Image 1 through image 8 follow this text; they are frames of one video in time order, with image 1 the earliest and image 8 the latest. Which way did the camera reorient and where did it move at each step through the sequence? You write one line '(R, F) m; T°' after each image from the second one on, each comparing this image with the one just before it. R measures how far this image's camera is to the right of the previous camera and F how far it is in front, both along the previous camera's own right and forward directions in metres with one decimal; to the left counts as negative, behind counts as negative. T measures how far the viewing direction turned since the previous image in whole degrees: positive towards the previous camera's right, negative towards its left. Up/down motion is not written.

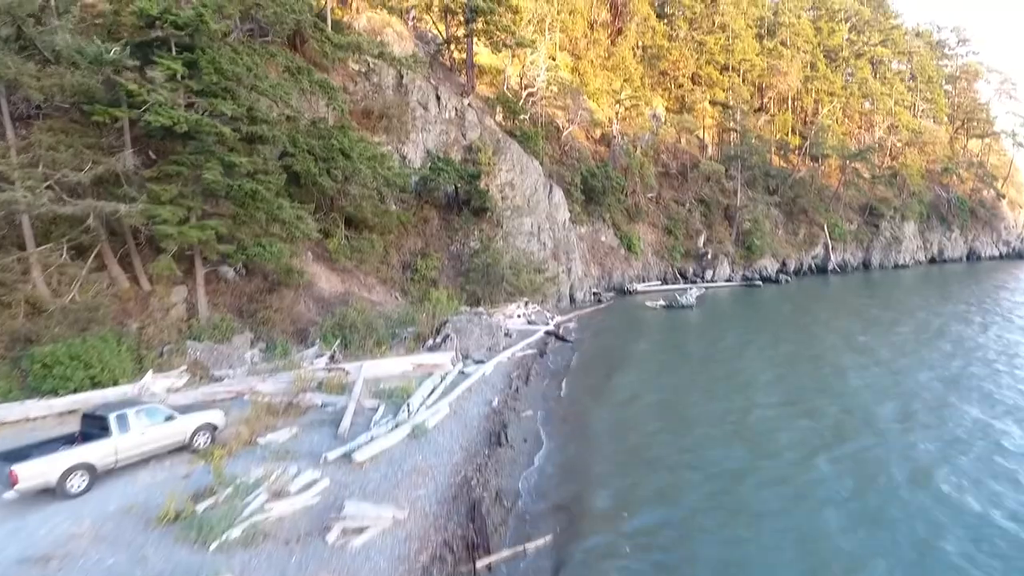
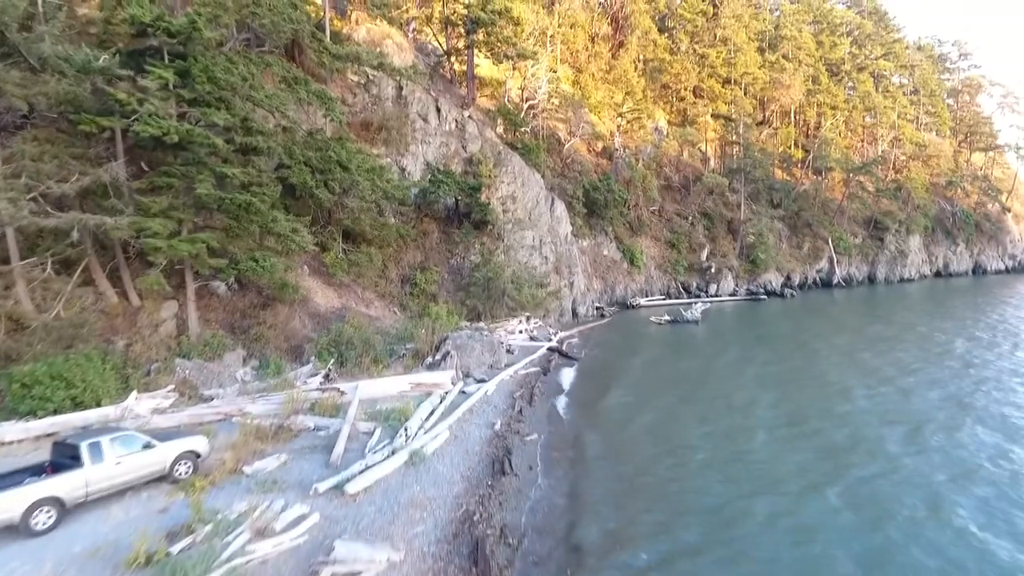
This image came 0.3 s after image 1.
(-0.1, +0.6) m; 0°
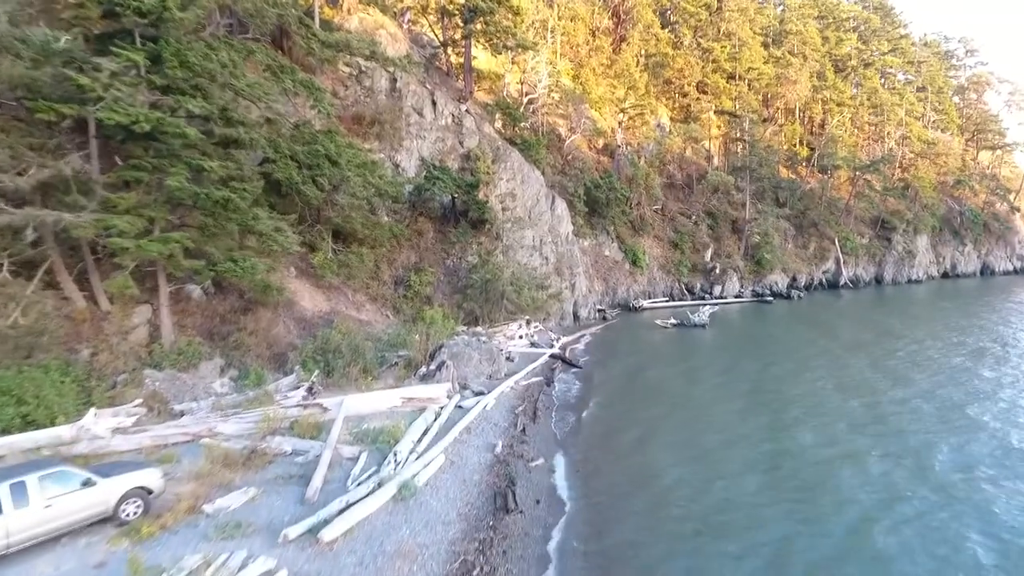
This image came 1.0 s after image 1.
(-0.1, +1.2) m; 0°
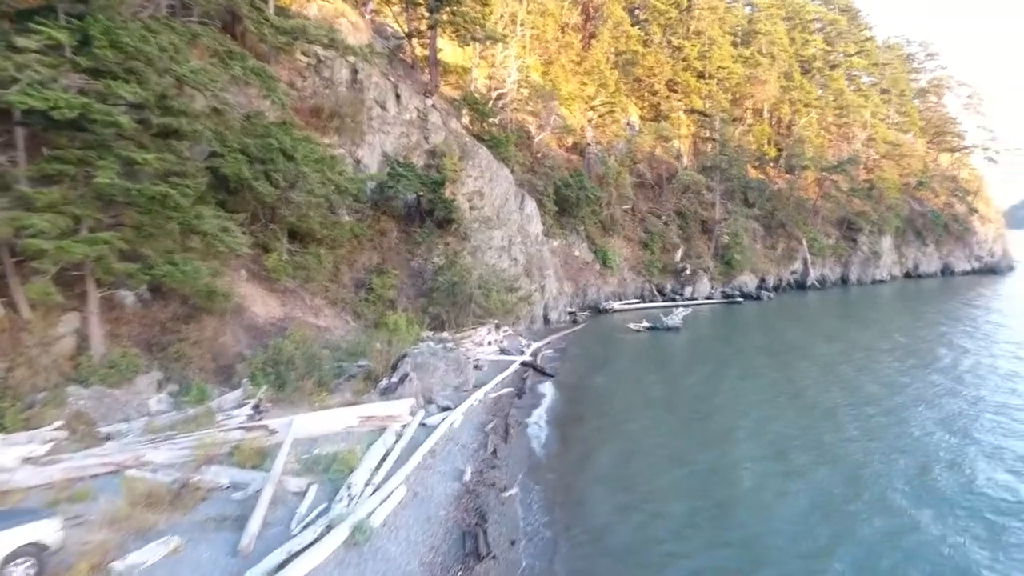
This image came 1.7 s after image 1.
(0.0, +1.1) m; +3°
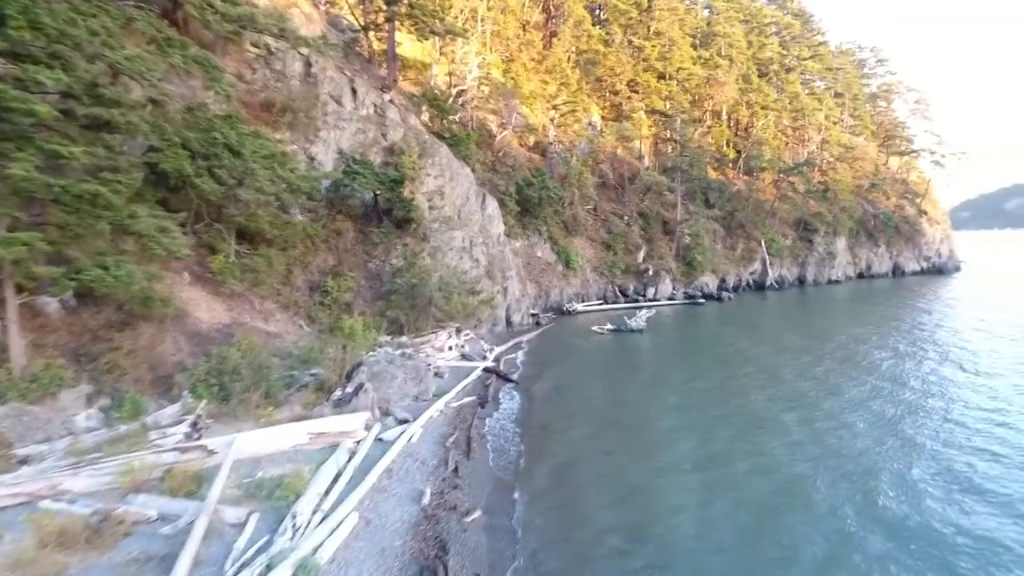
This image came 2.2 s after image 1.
(0.0, +0.7) m; +4°
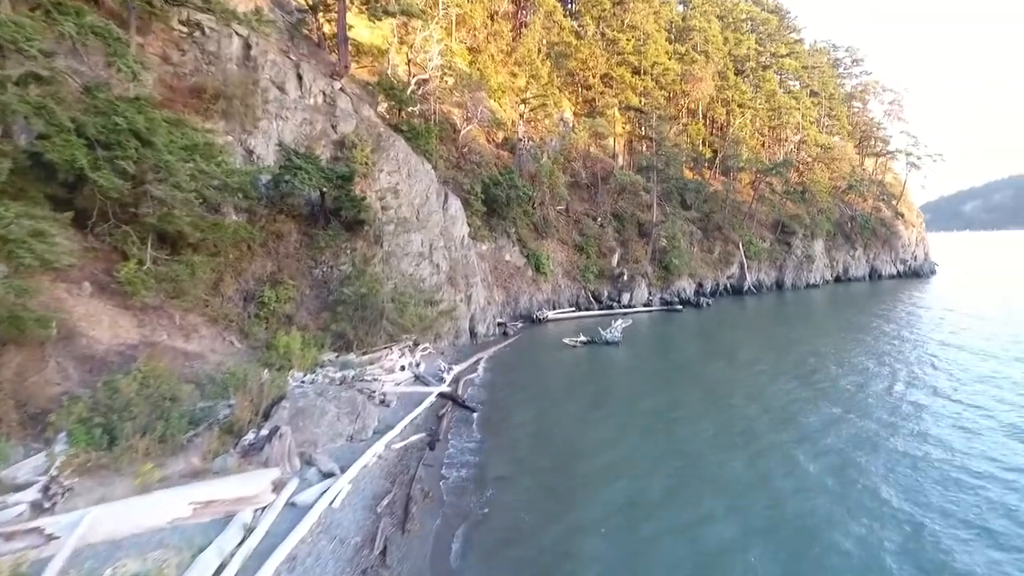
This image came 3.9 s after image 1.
(+0.3, +2.3) m; +2°
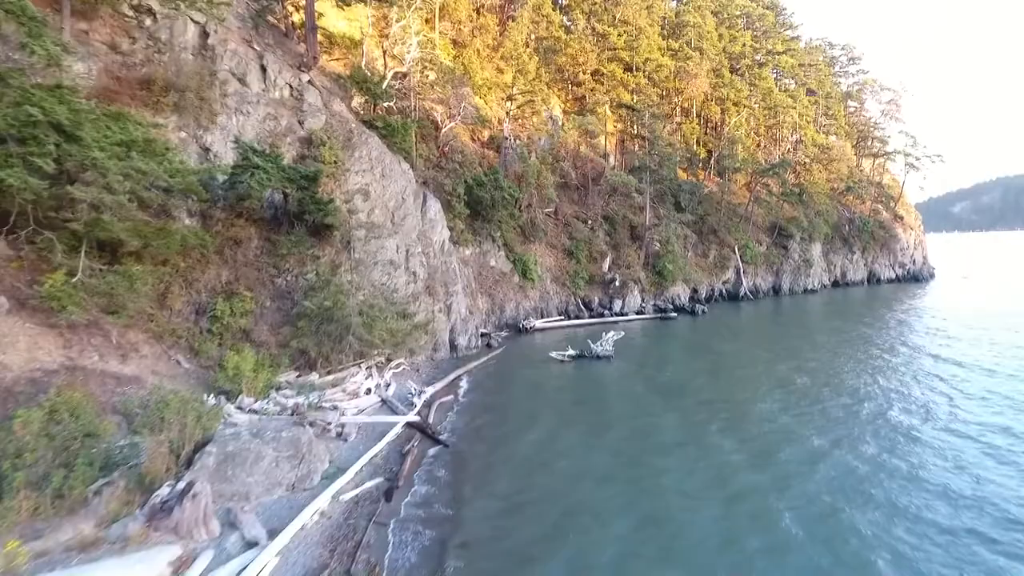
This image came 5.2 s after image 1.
(+0.3, +1.8) m; +1°
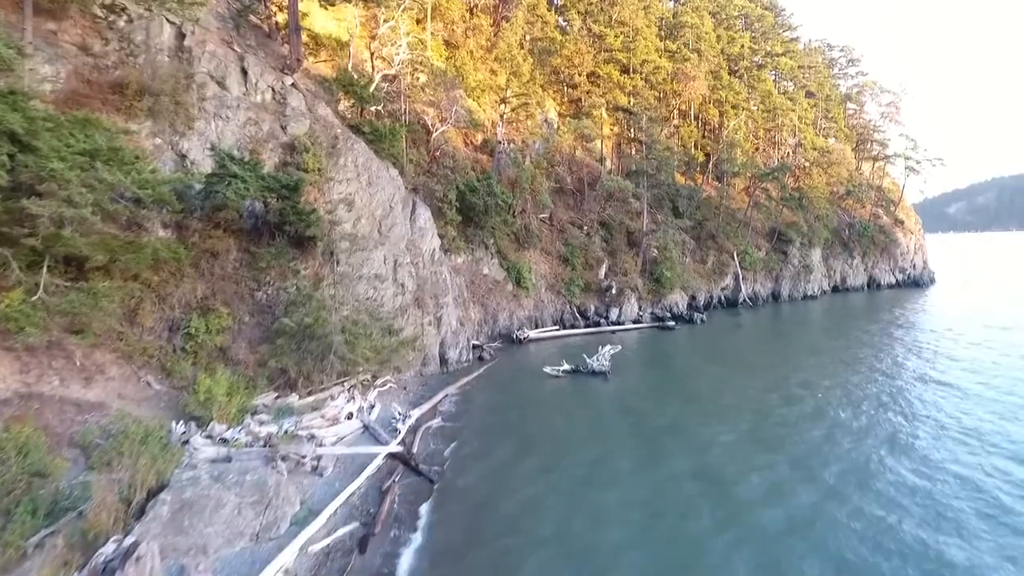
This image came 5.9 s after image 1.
(+0.1, +0.9) m; 0°
